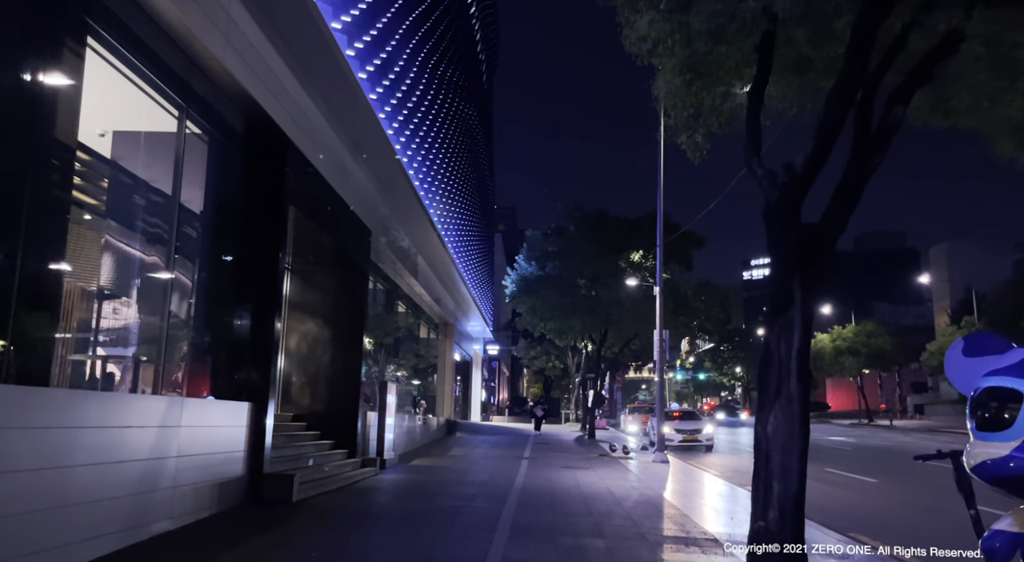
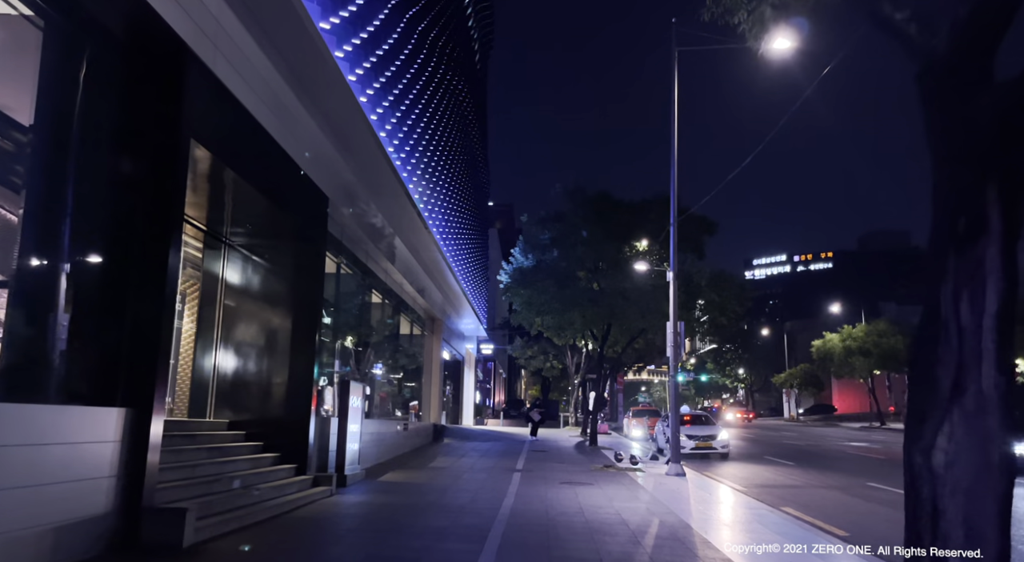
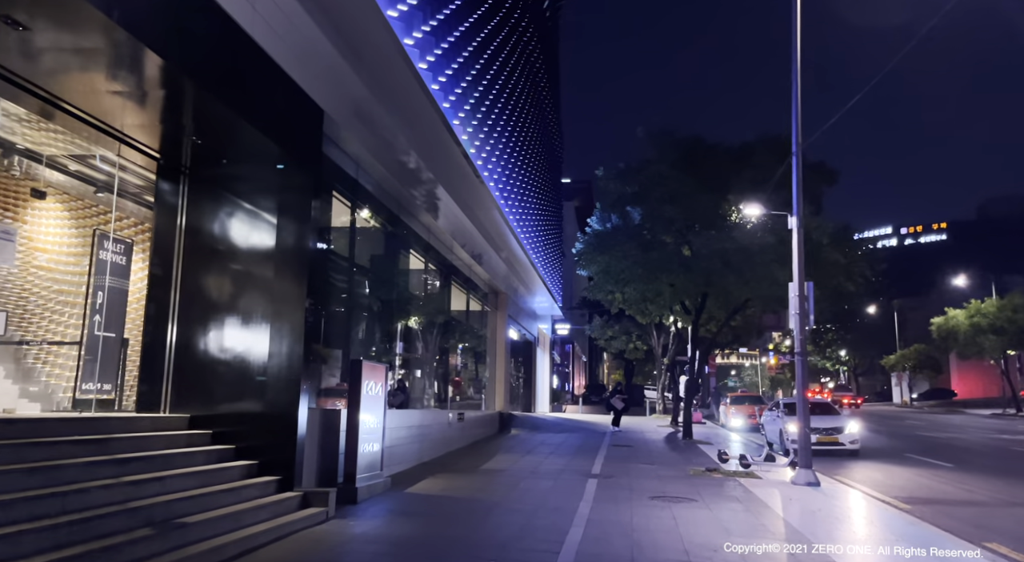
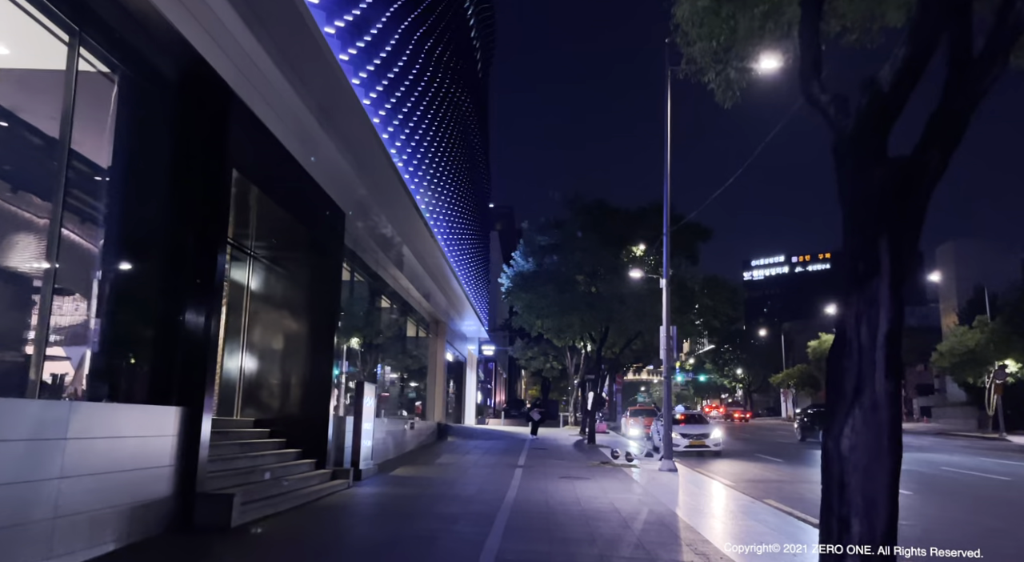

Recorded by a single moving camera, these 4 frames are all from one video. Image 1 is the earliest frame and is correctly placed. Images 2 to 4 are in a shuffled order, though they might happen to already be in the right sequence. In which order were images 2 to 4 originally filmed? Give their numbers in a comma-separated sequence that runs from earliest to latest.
4, 2, 3
